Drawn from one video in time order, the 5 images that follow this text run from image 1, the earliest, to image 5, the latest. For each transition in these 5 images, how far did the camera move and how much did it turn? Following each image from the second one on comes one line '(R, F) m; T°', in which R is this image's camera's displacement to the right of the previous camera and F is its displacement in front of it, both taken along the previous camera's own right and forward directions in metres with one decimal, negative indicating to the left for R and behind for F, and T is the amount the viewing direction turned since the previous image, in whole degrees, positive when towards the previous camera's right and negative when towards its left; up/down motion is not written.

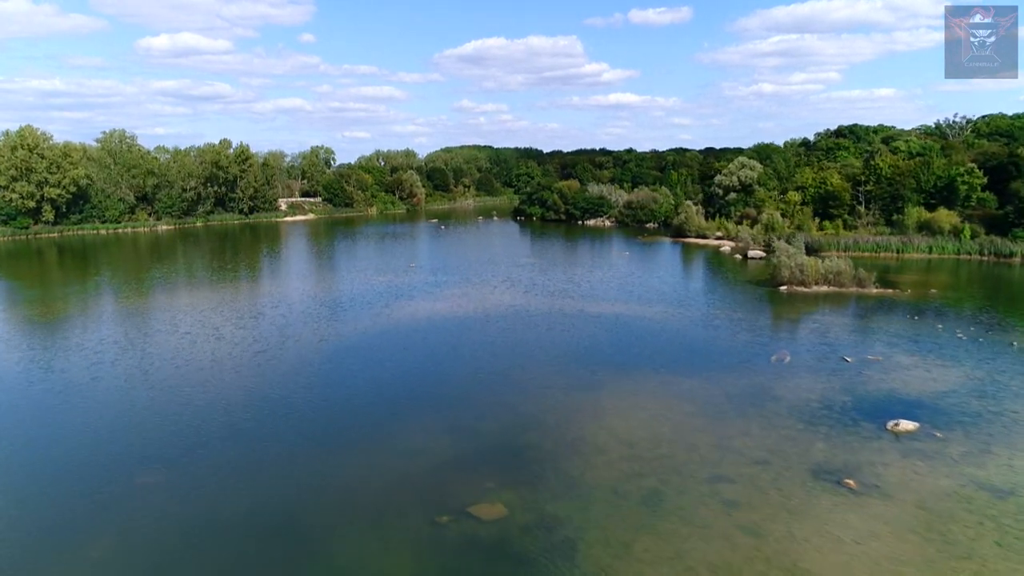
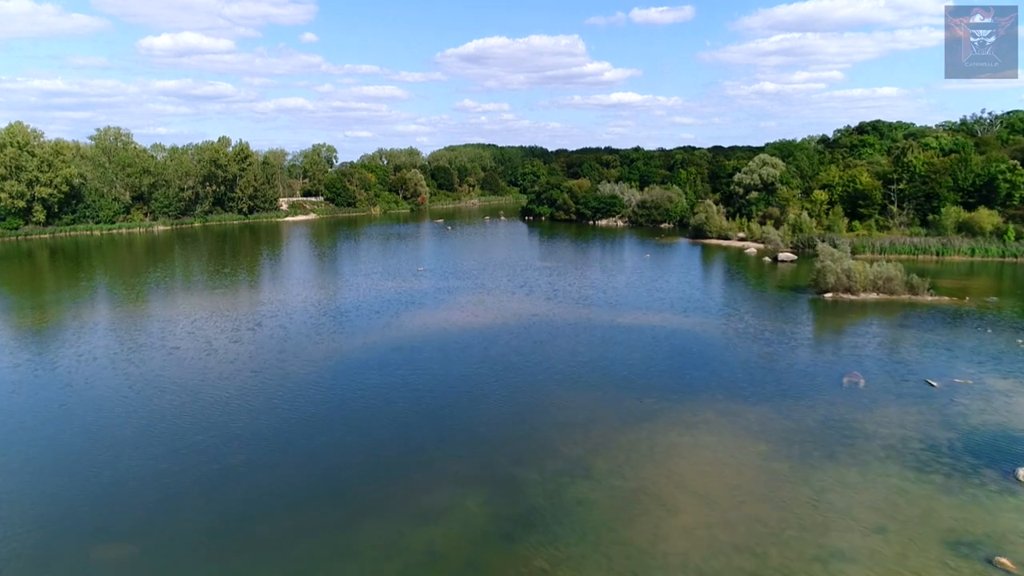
(-1.0, +3.1) m; 0°
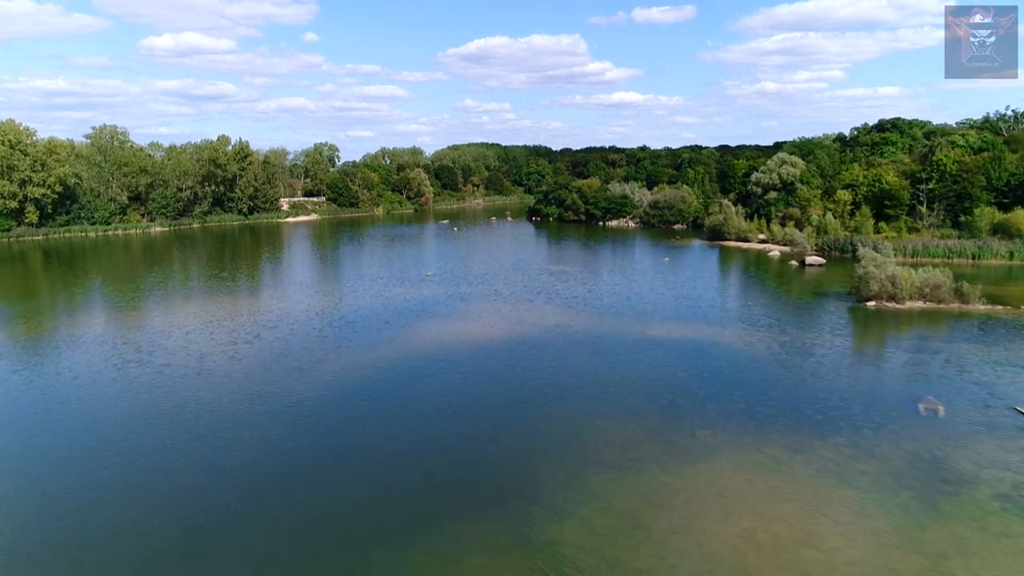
(-0.8, +2.4) m; 0°
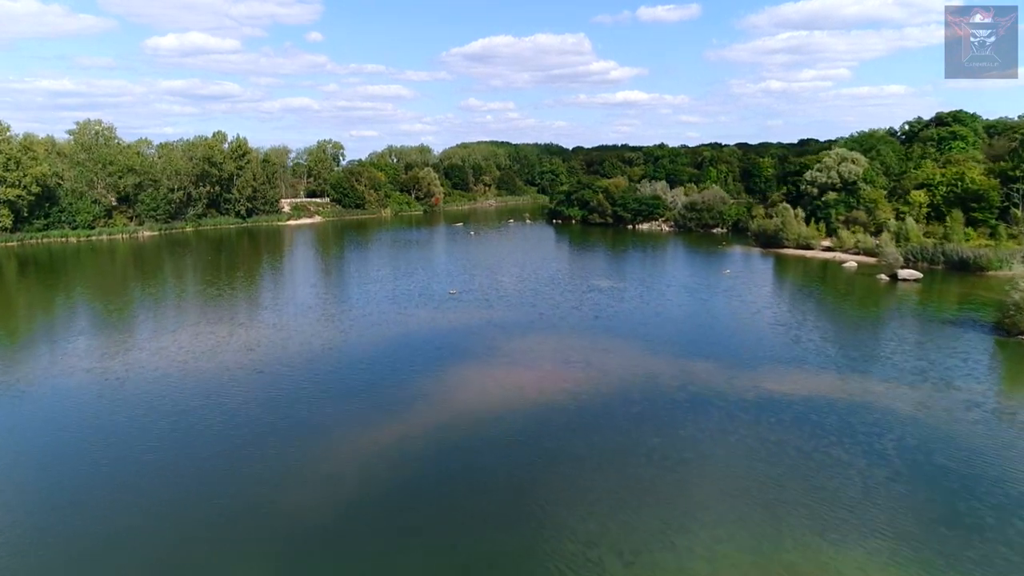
(-2.0, +7.0) m; 0°
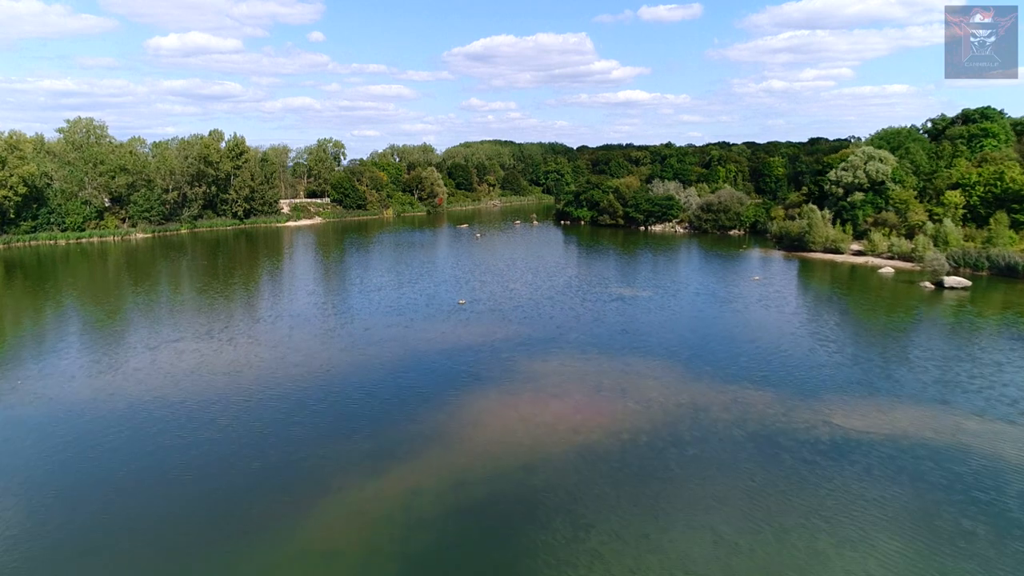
(-0.7, +2.9) m; 0°
